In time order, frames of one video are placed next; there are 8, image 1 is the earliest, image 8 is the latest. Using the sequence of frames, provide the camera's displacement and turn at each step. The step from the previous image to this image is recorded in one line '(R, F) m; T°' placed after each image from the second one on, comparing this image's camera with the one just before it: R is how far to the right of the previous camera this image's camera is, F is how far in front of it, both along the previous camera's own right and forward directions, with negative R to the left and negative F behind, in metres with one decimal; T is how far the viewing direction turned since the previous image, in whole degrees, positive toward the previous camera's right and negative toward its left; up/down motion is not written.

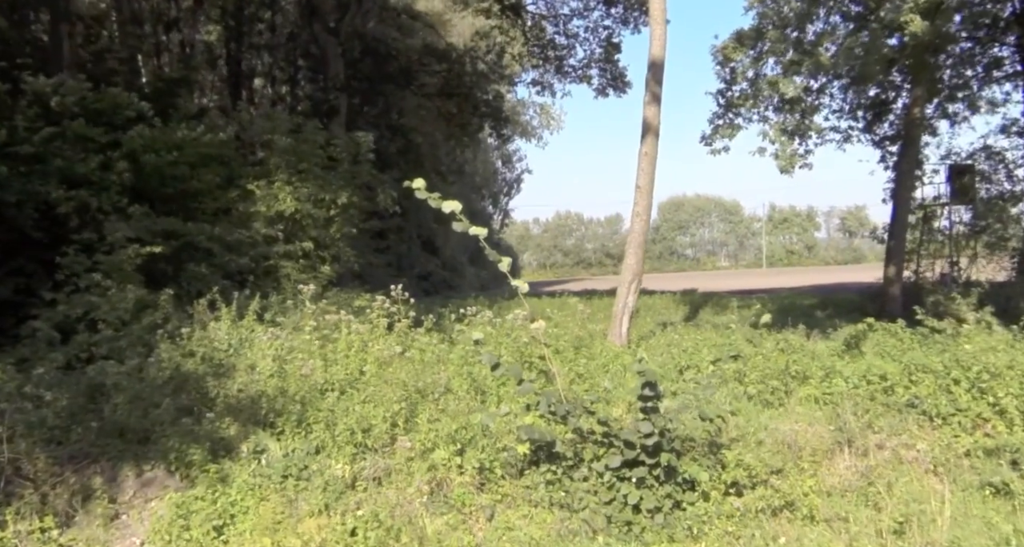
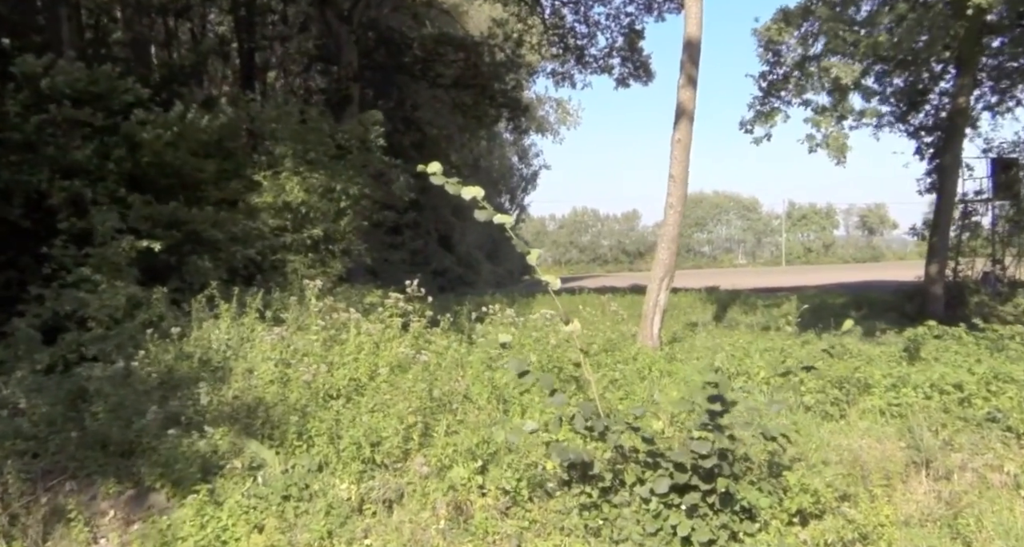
(-0.1, +0.8) m; -1°
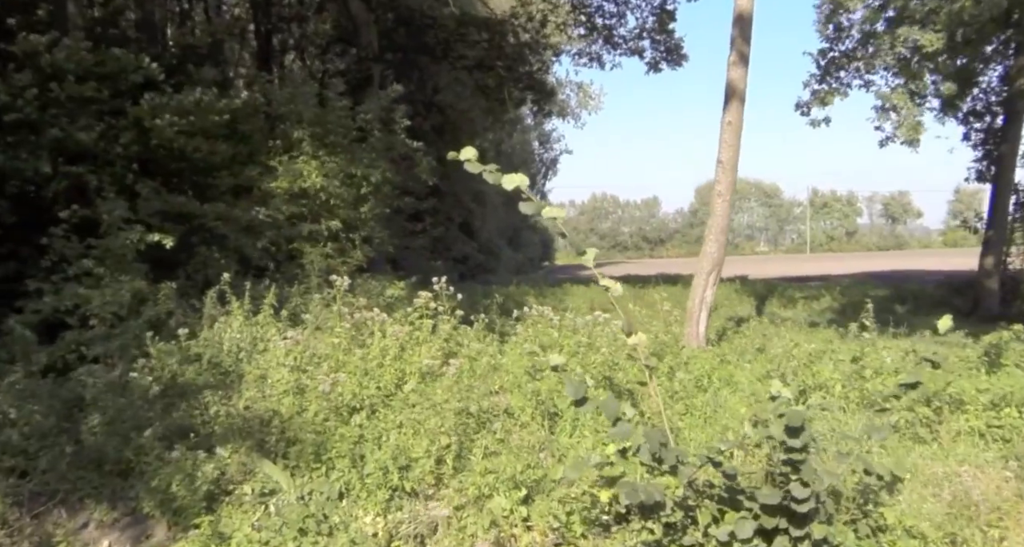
(-0.2, +0.7) m; -1°
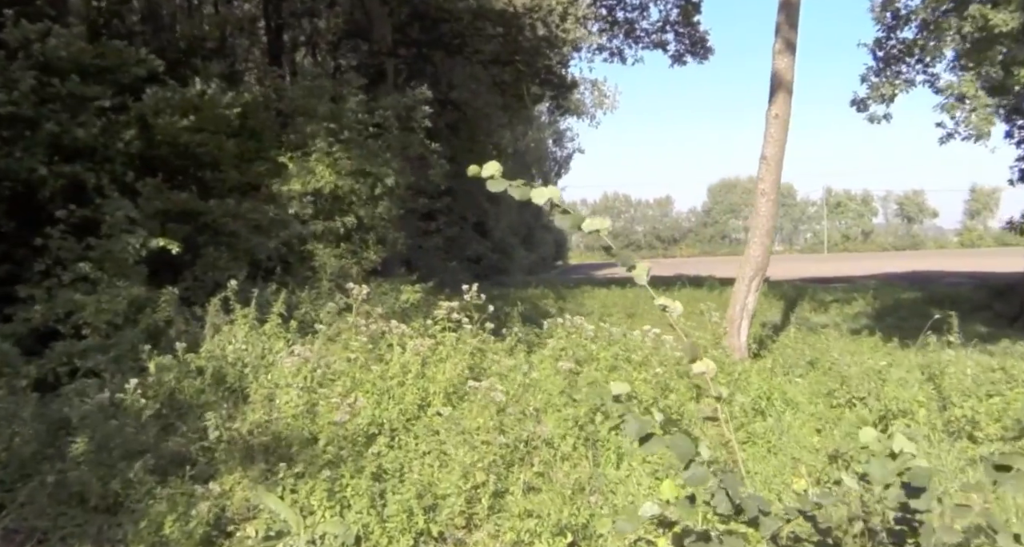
(-0.2, +0.7) m; -1°
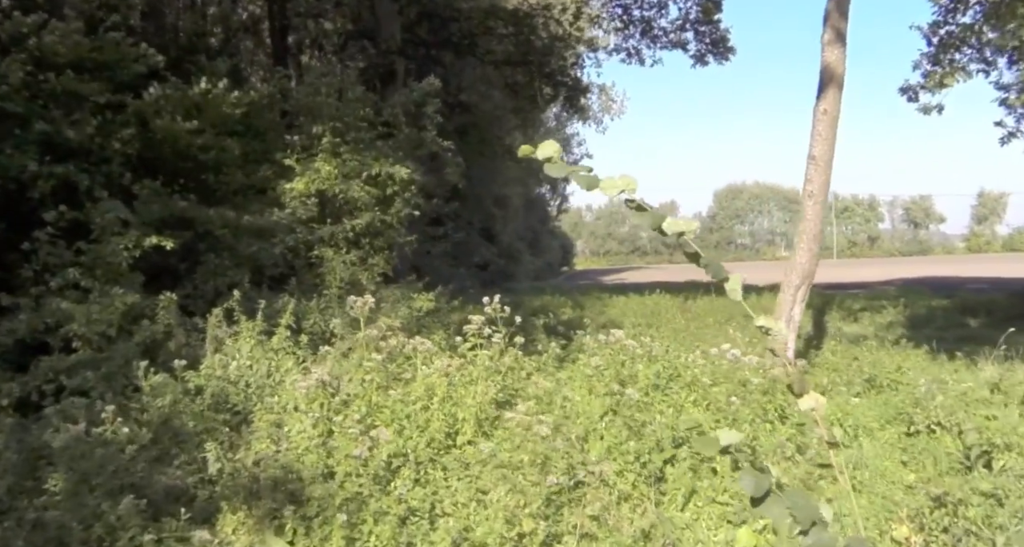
(-0.2, +0.7) m; 0°
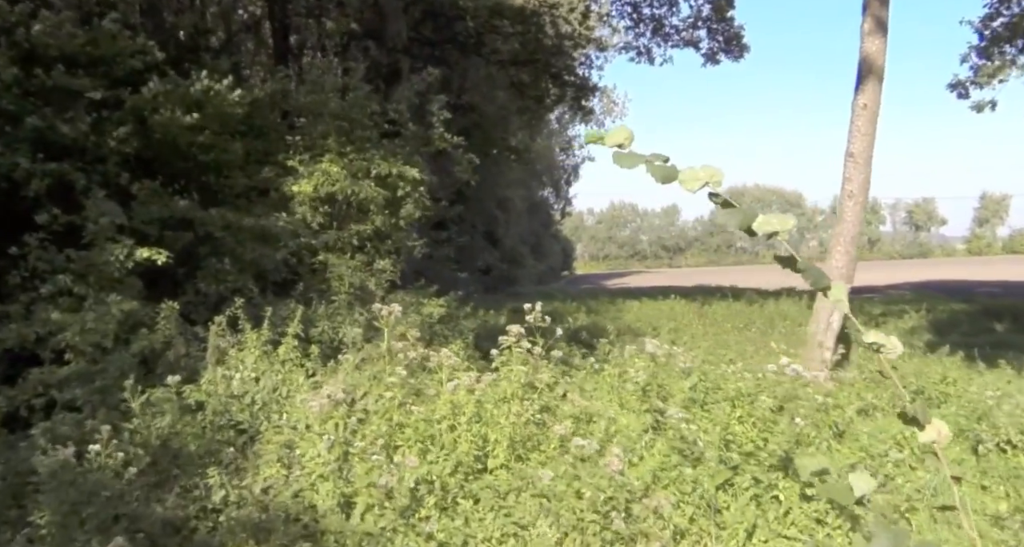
(-0.2, +0.5) m; 0°
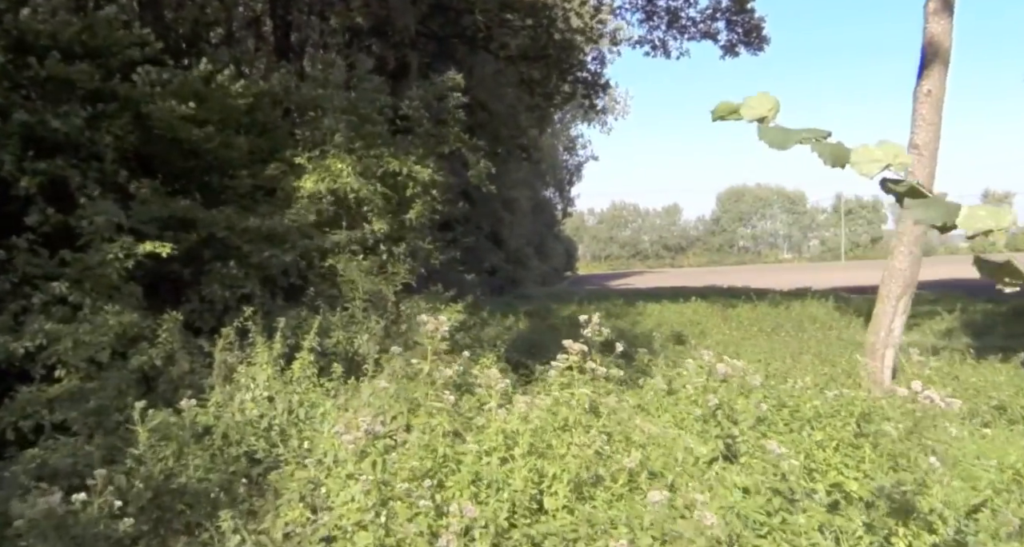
(-0.3, +0.6) m; 0°
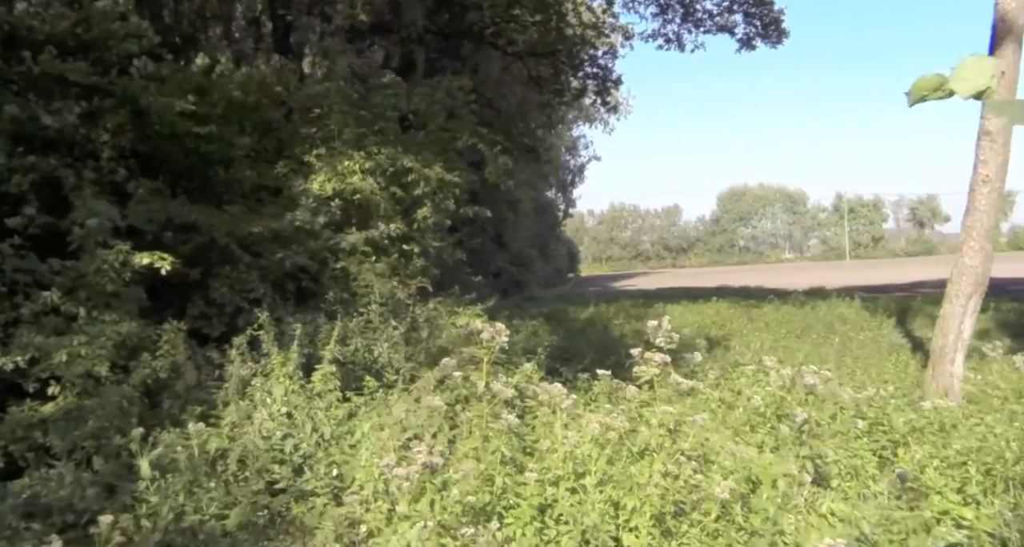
(-0.3, +0.6) m; 0°
